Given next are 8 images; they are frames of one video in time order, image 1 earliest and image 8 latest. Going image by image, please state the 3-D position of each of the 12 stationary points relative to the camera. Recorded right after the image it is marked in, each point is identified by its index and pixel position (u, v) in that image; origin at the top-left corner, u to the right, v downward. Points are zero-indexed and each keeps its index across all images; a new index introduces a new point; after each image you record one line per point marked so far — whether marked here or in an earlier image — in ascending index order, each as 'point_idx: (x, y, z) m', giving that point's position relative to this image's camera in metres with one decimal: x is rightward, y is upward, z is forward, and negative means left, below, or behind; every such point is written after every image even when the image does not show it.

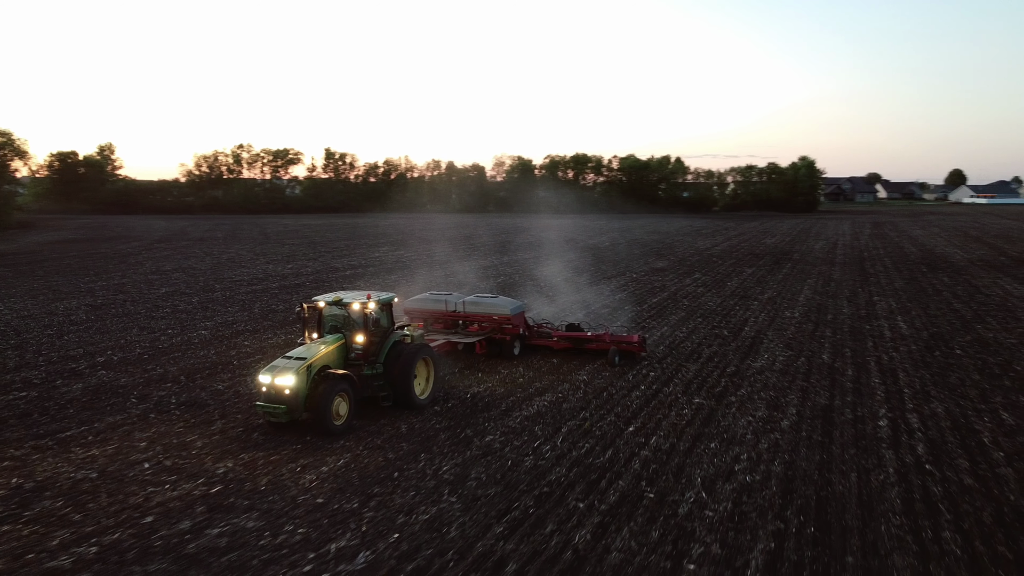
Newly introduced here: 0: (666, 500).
0: (+1.3, -1.7, +6.3) m
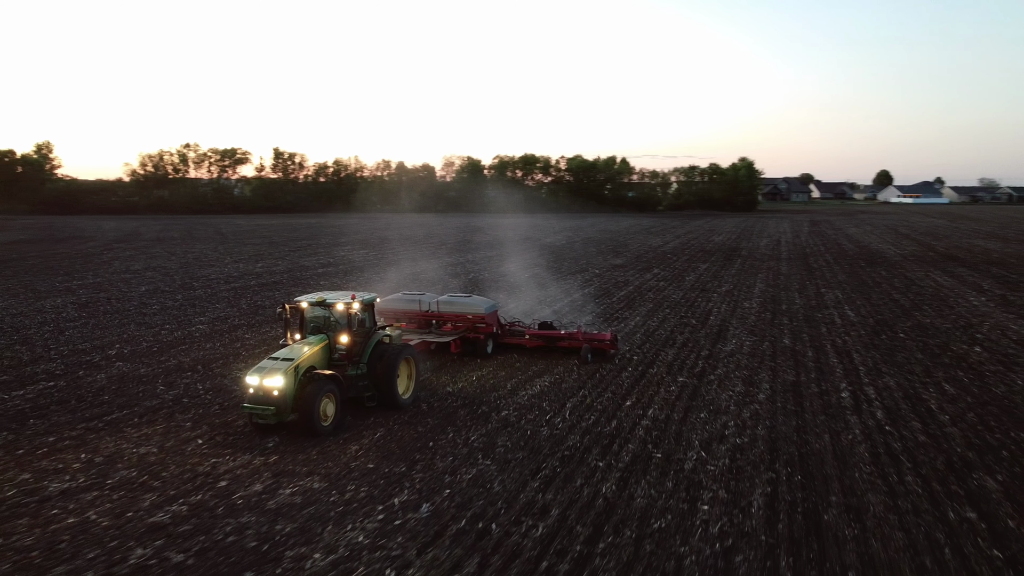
0: (+1.5, -1.6, +7.2) m
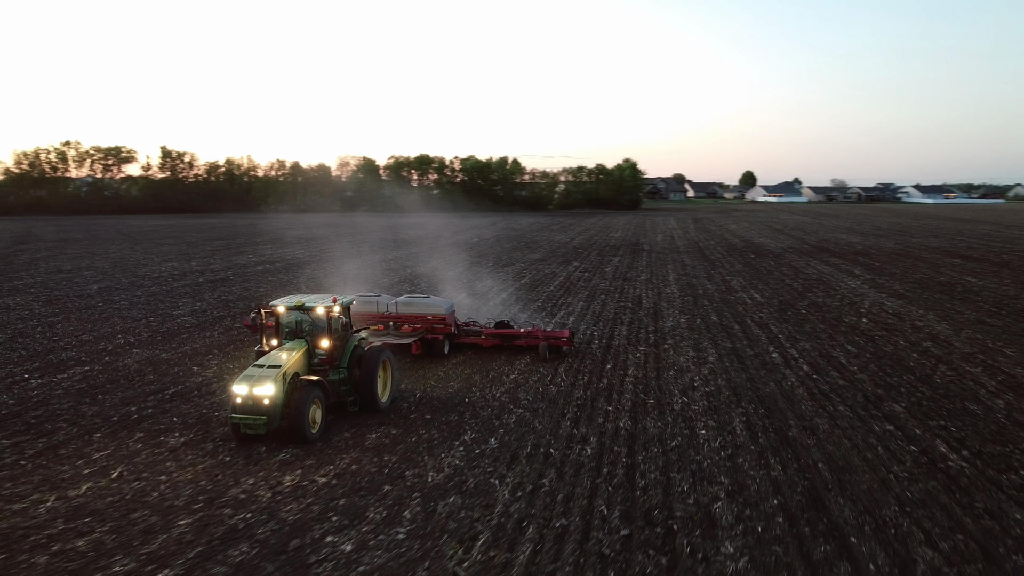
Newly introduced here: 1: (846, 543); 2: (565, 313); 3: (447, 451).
0: (+1.8, -1.3, +9.1) m
1: (+2.4, -1.8, +5.5) m
2: (+1.1, -0.5, +16.0) m
3: (-0.6, -1.5, +7.3) m
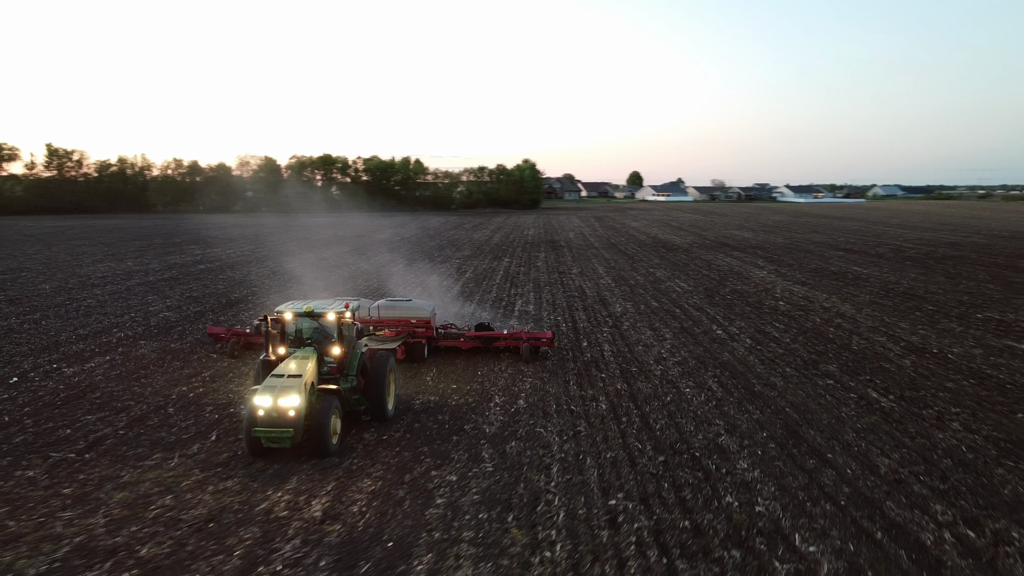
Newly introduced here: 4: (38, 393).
0: (+1.8, -1.1, +10.7) m
1: (+2.9, -1.6, +7.2) m
2: (+0.2, -0.3, +17.5) m
3: (-0.3, -1.4, +8.6) m
4: (-5.4, -1.2, +9.1) m
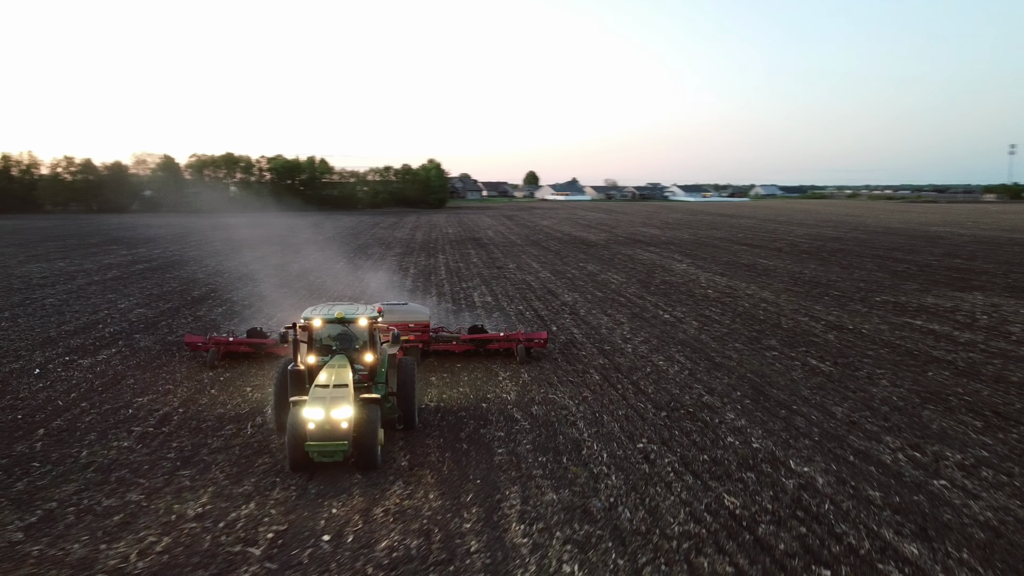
0: (+1.6, -0.9, +12.1) m
1: (+3.2, -1.4, +8.8) m
2: (-0.9, -0.1, +18.6) m
3: (-0.2, -1.2, +9.8) m
4: (-5.4, -1.1, +9.6) m
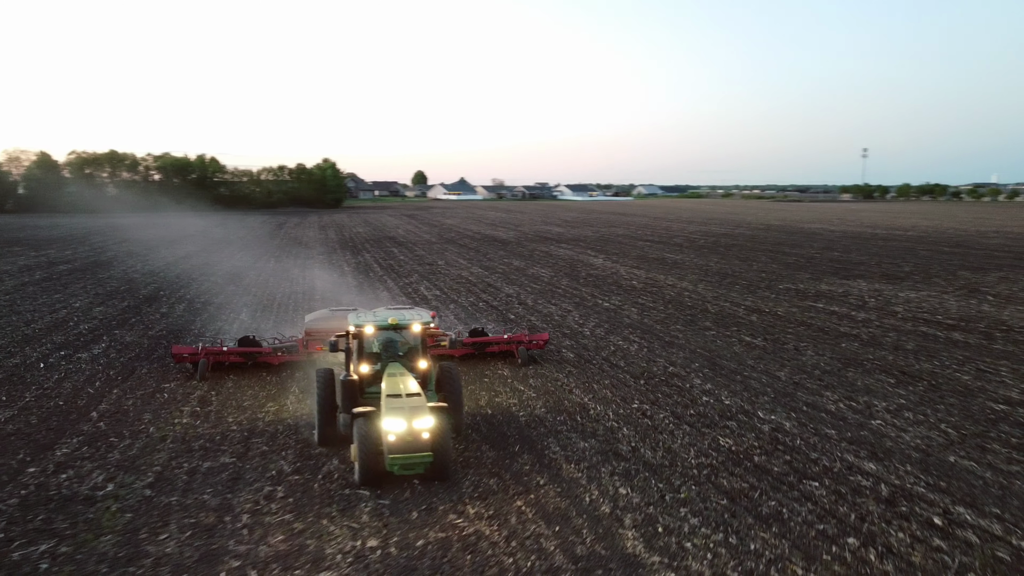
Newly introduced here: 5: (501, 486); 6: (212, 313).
0: (+1.1, -0.7, +13.5) m
1: (+3.1, -1.1, +10.4) m
2: (-2.3, 0.0, +19.6) m
3: (-0.3, -1.1, +10.9) m
4: (-5.4, -1.0, +10.0) m
5: (-0.1, -1.6, +6.3) m
6: (-5.8, -0.5, +15.0) m
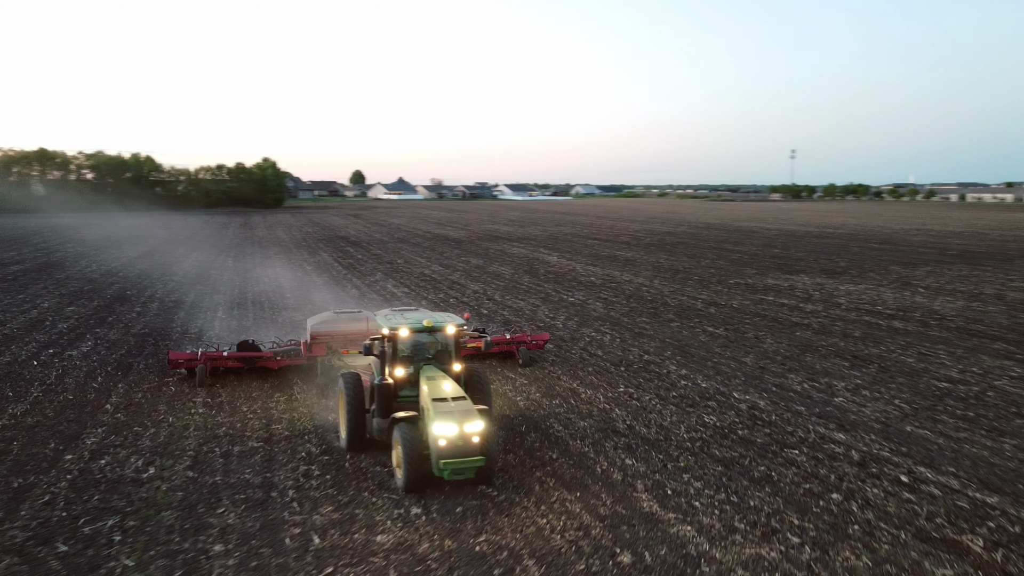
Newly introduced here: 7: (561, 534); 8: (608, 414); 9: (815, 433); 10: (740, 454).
0: (+0.7, -0.7, +14.1) m
1: (+2.9, -1.0, +11.3) m
2: (-3.2, 0.0, +19.9) m
3: (-0.6, -1.0, +11.4) m
4: (-5.6, -1.0, +10.2) m
5: (+0.1, -1.5, +6.9) m
6: (-6.3, -0.4, +15.1) m
7: (+0.3, -1.7, +5.4) m
8: (+1.0, -1.4, +8.3) m
9: (+3.0, -1.5, +7.8) m
10: (+2.1, -1.5, +7.1) m
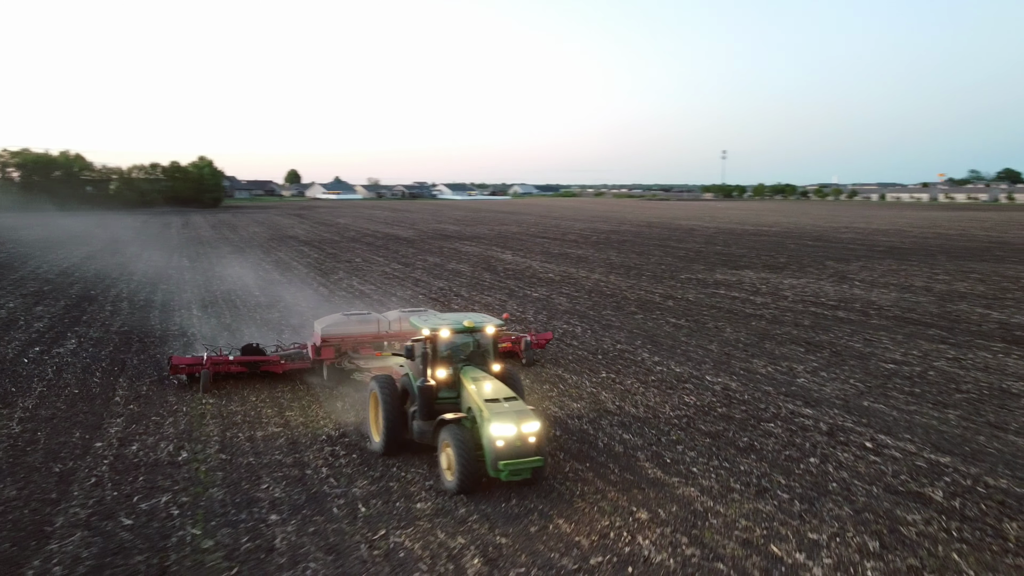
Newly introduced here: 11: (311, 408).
0: (+0.2, -0.6, +14.8) m
1: (+2.6, -0.9, +12.1) m
2: (-4.1, +0.1, +20.2) m
3: (-0.9, -0.9, +12.0) m
4: (-5.8, -1.0, +10.3) m
5: (+0.1, -1.4, +7.5) m
6: (-6.8, -0.4, +15.2) m
7: (+0.5, -1.6, +6.0) m
8: (+1.0, -1.3, +9.0) m
9: (+3.0, -1.3, +8.7) m
10: (+2.1, -1.4, +7.9) m
11: (-2.2, -1.3, +8.4) m
